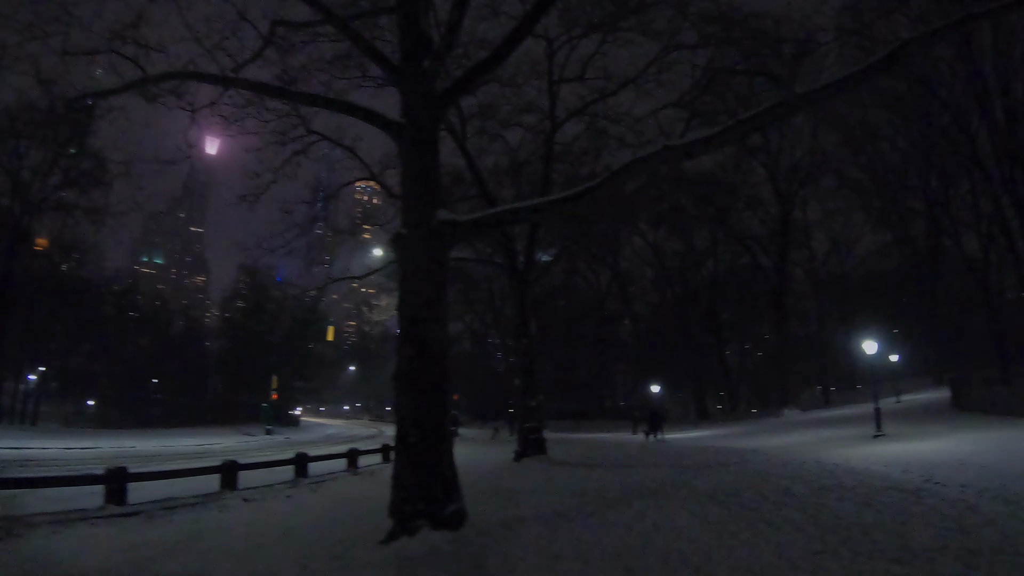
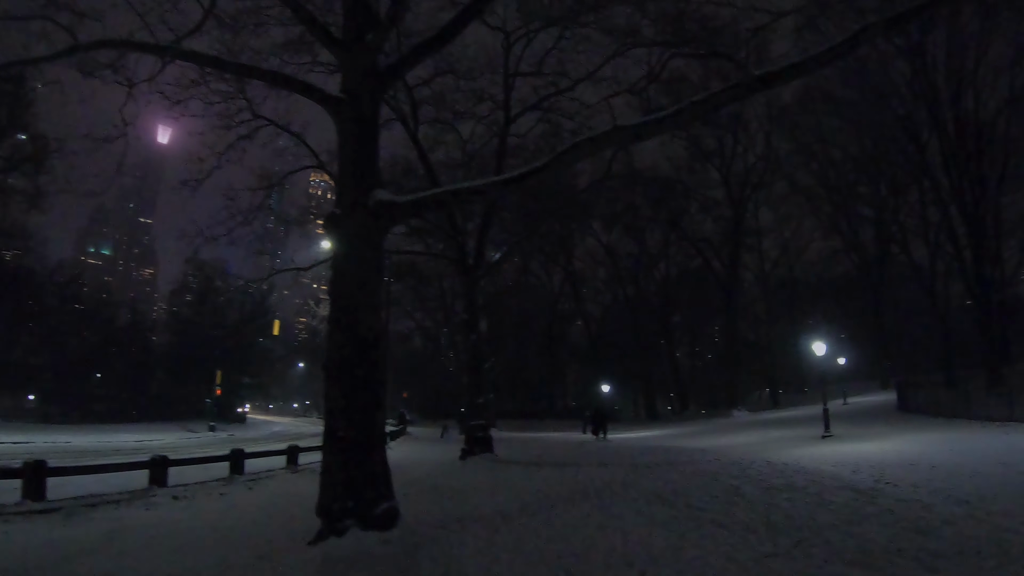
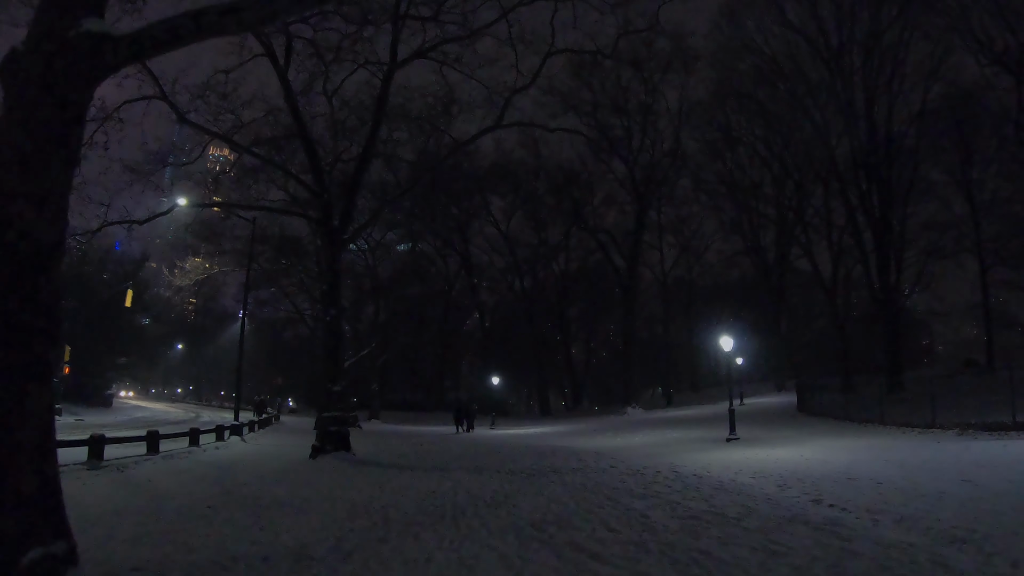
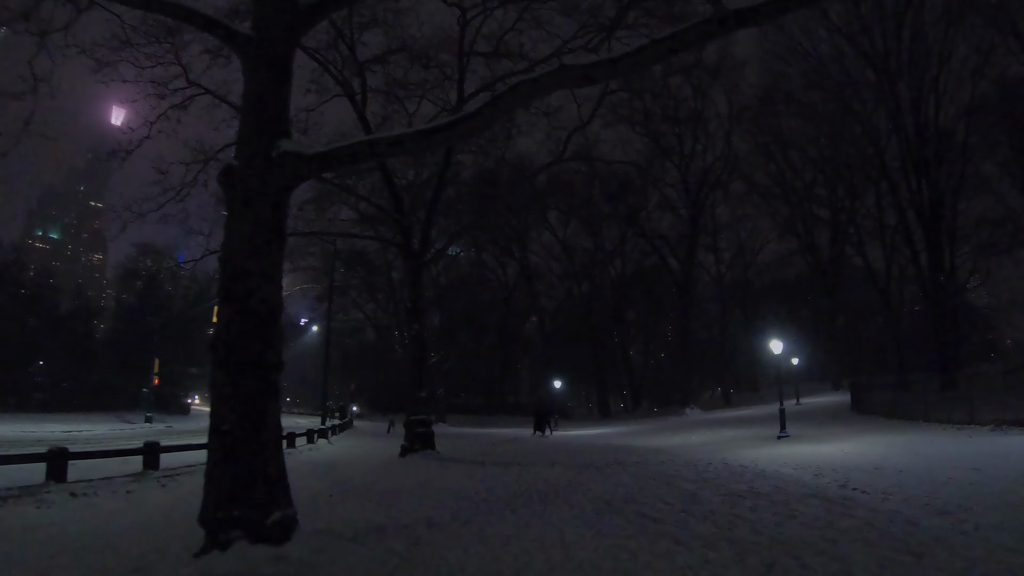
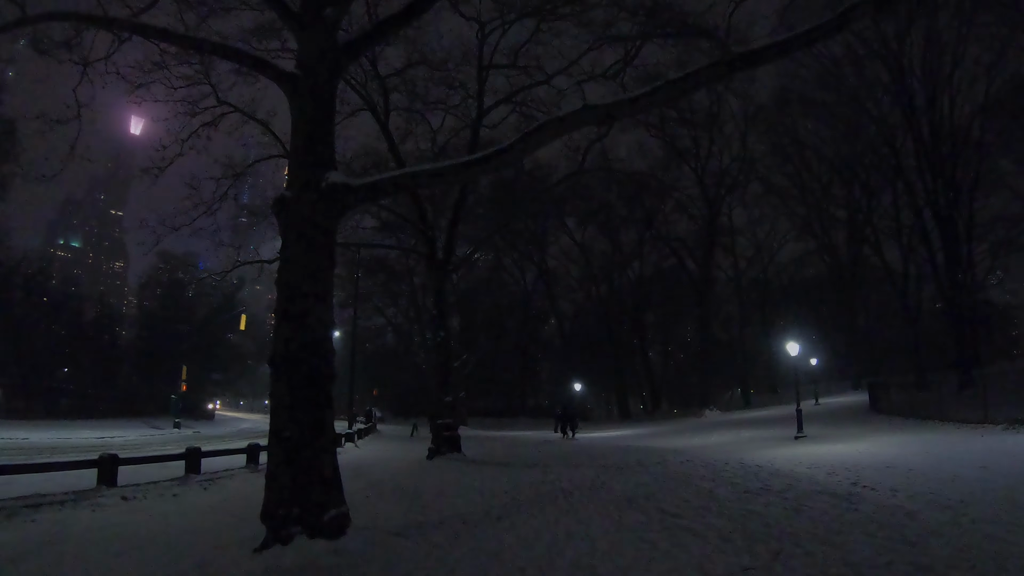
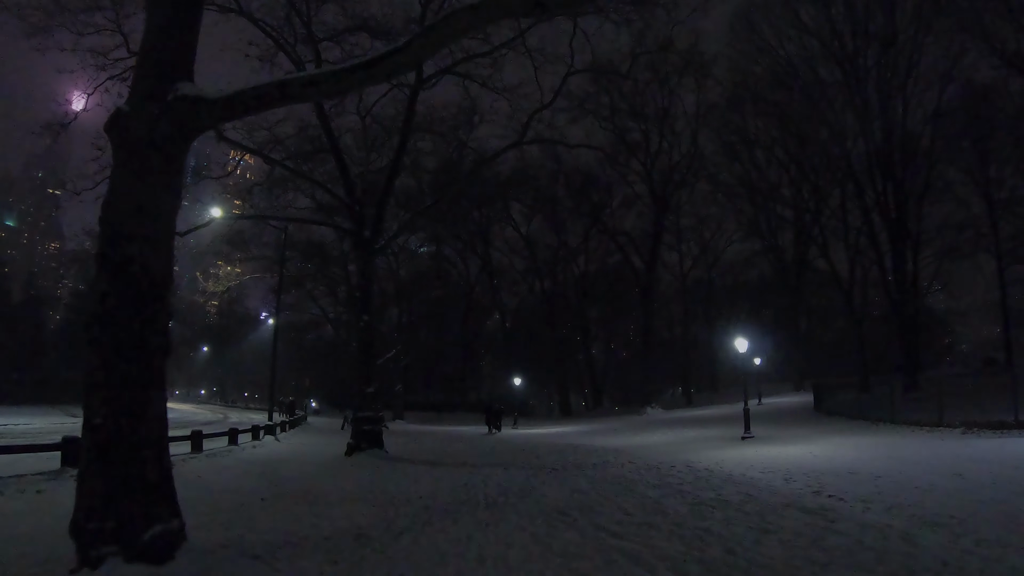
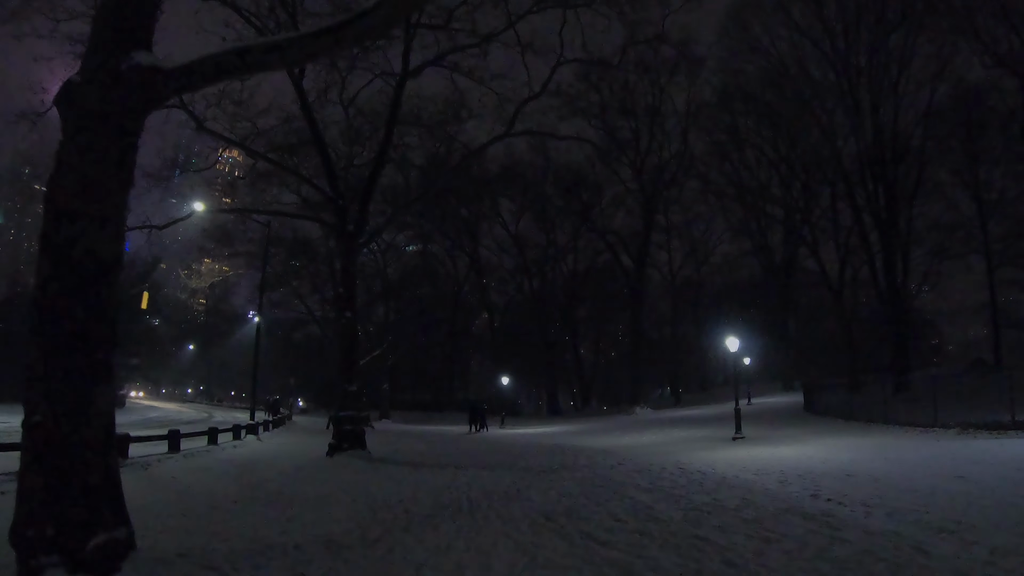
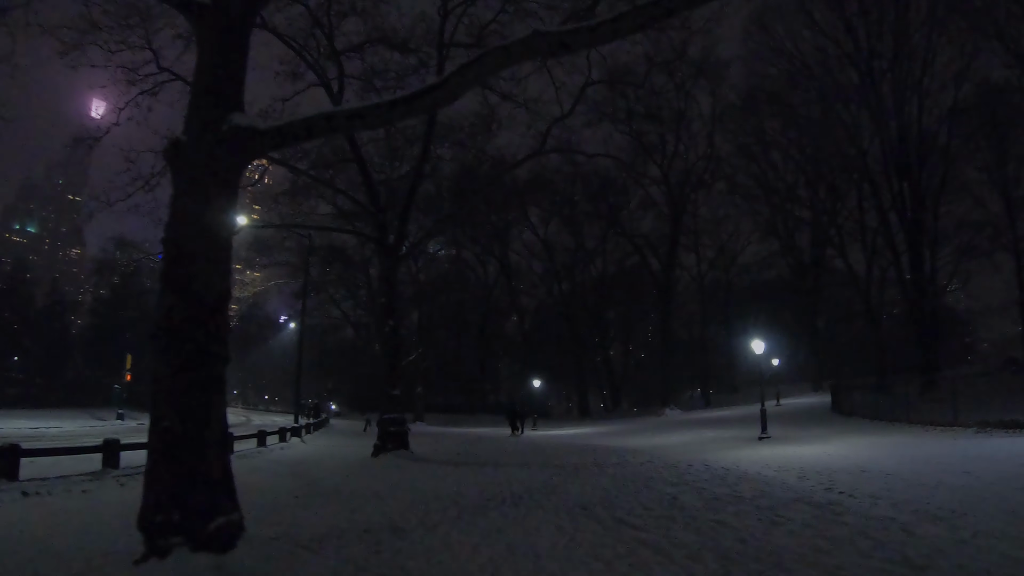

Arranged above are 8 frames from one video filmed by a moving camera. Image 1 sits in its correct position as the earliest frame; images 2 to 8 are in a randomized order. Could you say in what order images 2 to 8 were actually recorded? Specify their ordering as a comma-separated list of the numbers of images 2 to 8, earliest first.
2, 5, 4, 8, 6, 7, 3
